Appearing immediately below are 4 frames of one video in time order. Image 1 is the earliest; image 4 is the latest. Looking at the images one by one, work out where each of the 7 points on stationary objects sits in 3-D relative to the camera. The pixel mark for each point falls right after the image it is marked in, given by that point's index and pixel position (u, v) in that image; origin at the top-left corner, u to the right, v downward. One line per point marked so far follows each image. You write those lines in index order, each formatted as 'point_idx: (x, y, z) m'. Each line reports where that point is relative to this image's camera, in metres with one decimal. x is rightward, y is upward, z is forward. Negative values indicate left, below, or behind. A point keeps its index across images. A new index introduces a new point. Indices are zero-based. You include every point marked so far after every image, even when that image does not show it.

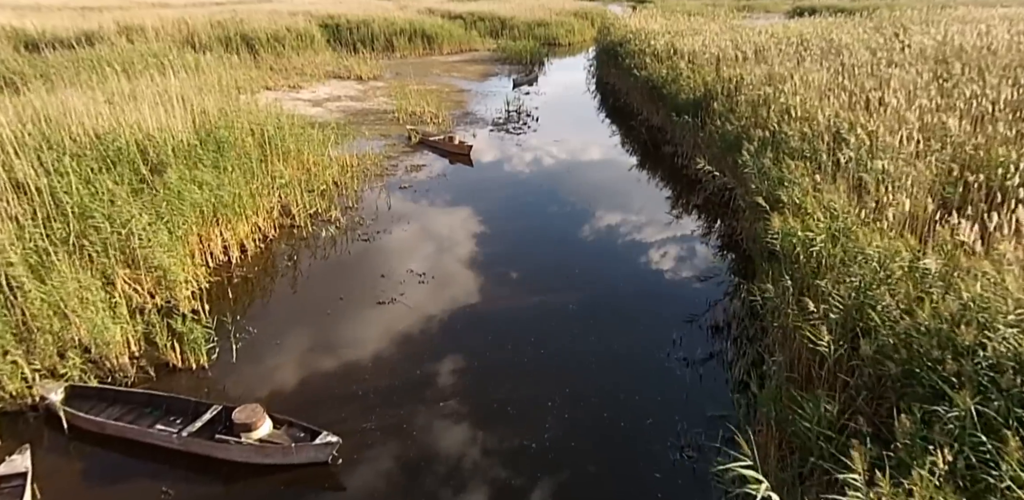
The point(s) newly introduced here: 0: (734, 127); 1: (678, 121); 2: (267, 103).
0: (+3.2, +1.8, +9.9) m
1: (+3.0, +2.3, +12.4) m
2: (-5.5, +3.3, +15.6) m
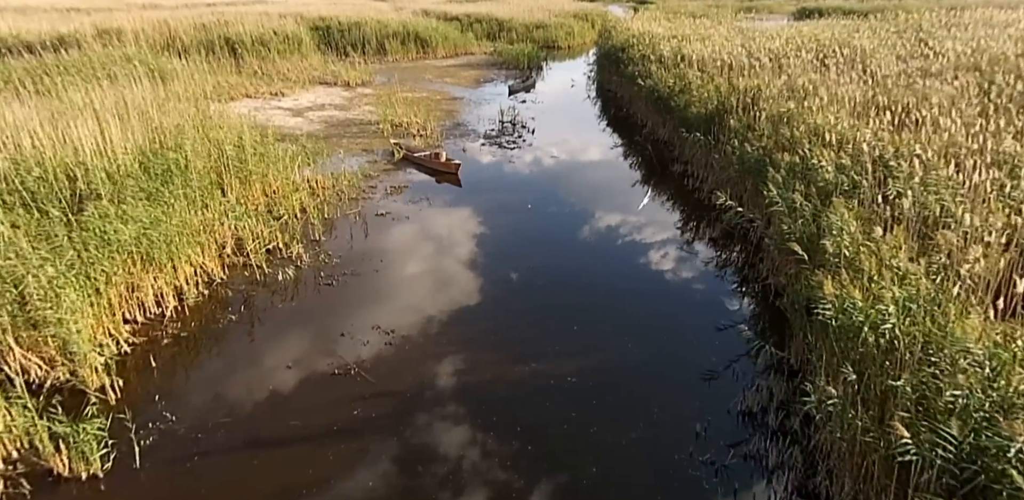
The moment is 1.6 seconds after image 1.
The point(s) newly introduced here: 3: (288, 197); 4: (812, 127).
0: (+3.1, +1.3, +8.7) m
1: (+2.9, +1.8, +11.2) m
2: (-5.7, +2.8, +14.4) m
3: (-3.1, +0.7, +9.5) m
4: (+3.6, +1.5, +8.4) m
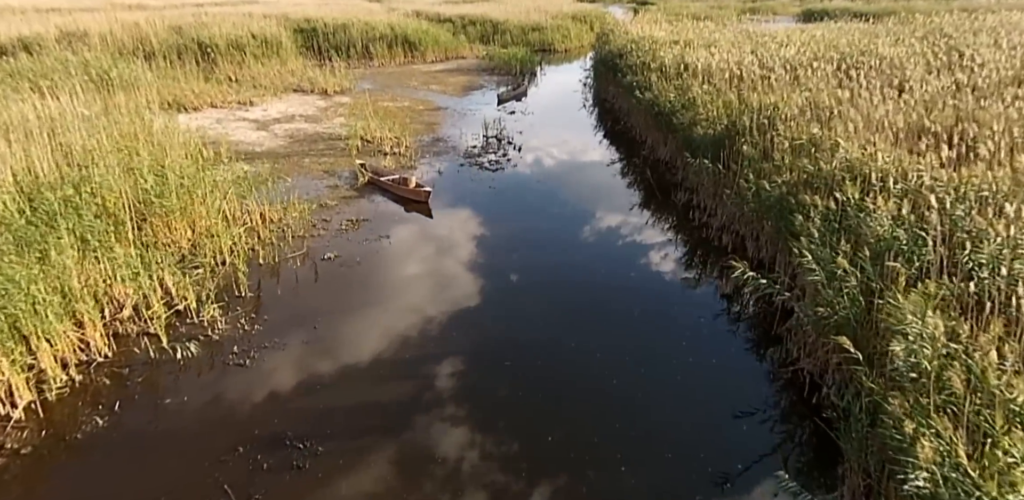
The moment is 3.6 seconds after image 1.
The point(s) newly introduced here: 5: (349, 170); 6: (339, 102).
0: (+2.8, +0.7, +7.2) m
1: (+2.6, +1.2, +9.7) m
2: (-6.0, +2.2, +12.9) m
3: (-3.4, +0.1, +8.0) m
4: (+3.3, +0.9, +6.9) m
5: (-2.8, +1.4, +11.7) m
6: (-4.6, +4.0, +18.5) m
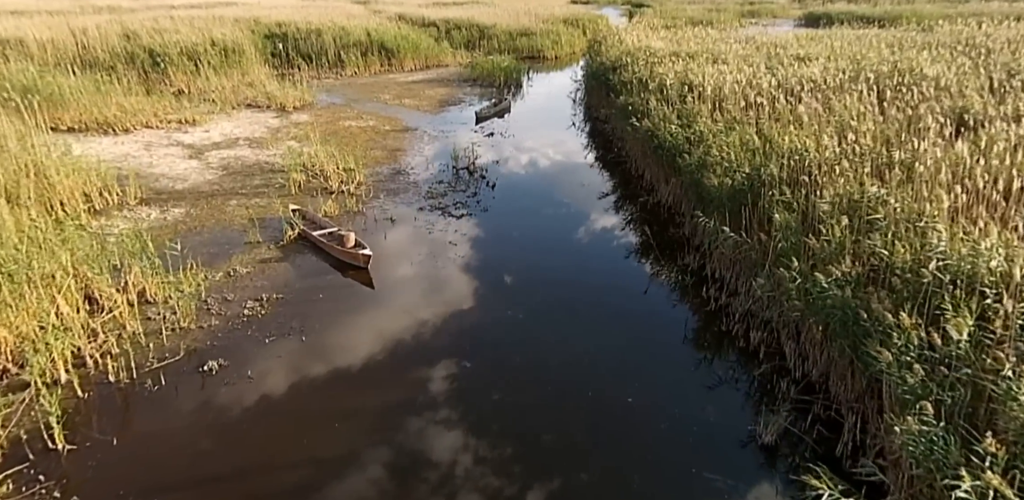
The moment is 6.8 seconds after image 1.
0: (+2.4, -0.2, +5.0) m
1: (+2.1, +0.3, +7.6) m
2: (-6.4, +1.3, +10.6) m
3: (-3.8, -0.8, +5.8) m
4: (+2.9, 0.0, +4.7) m
5: (-3.2, +0.4, +9.5) m
6: (-5.1, +3.1, +16.3) m
